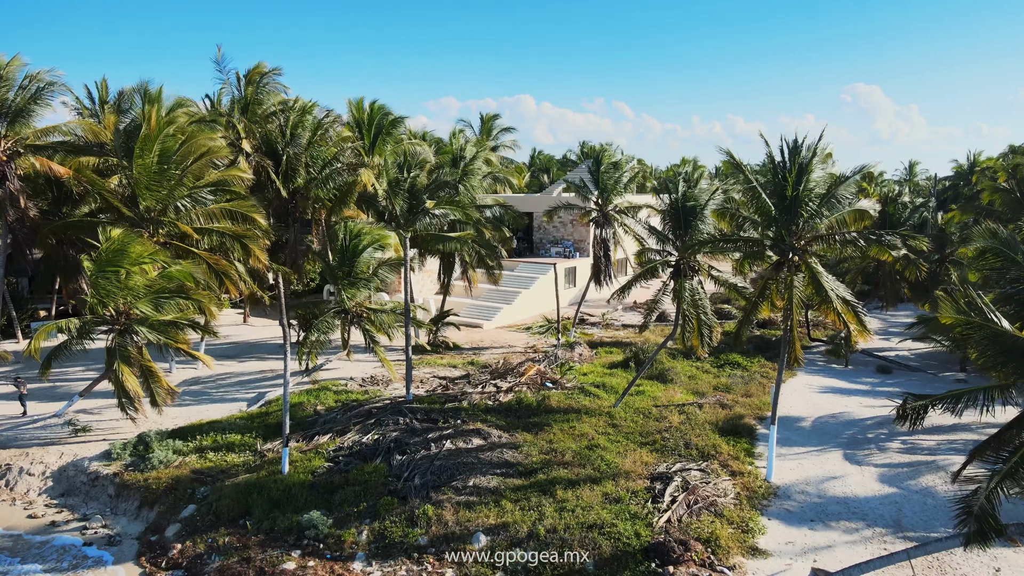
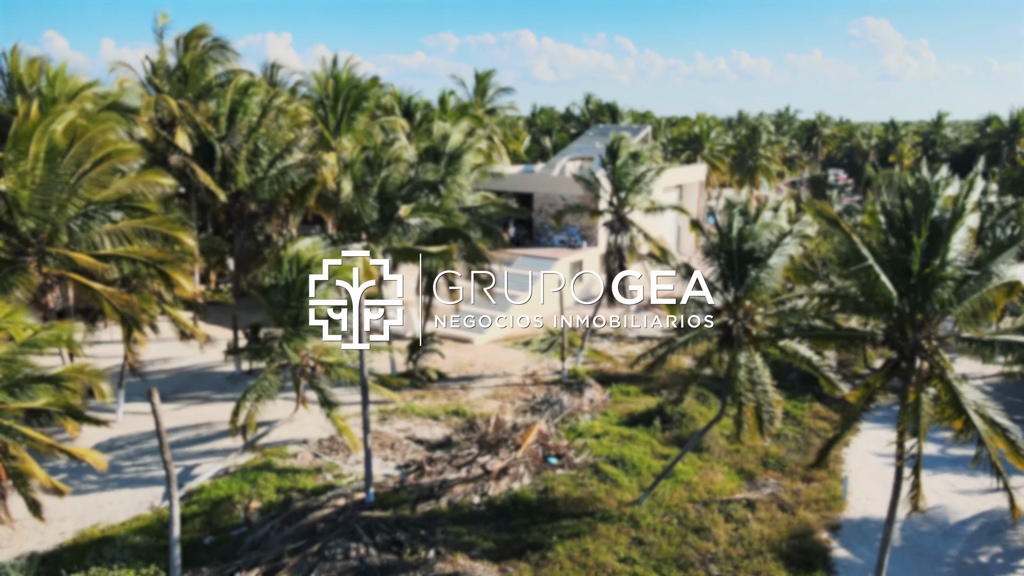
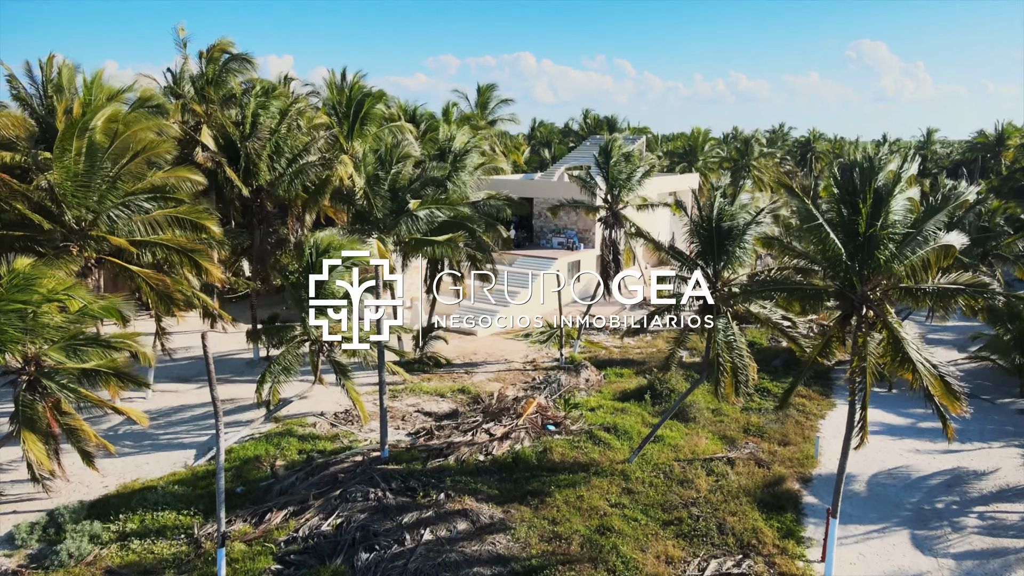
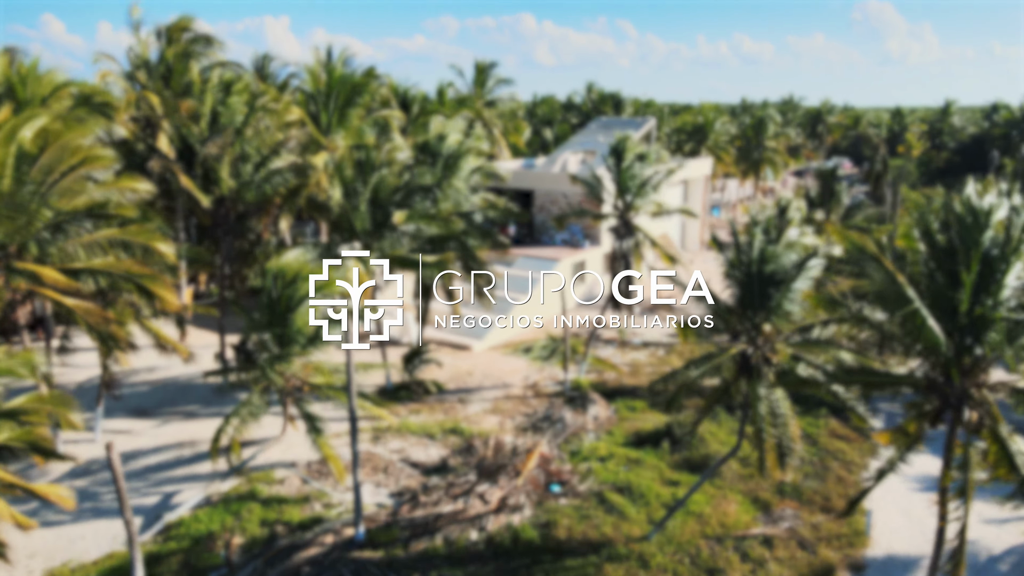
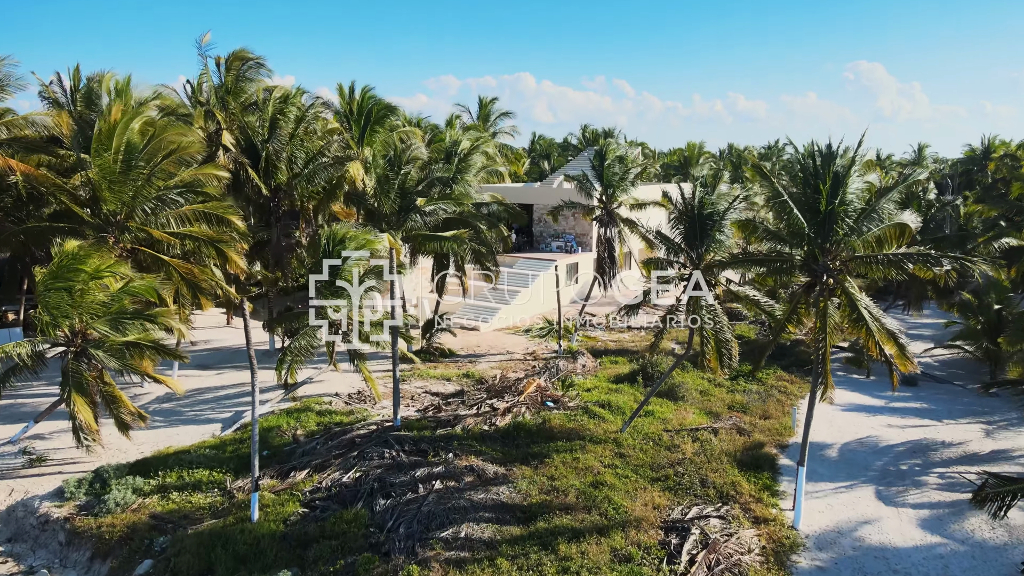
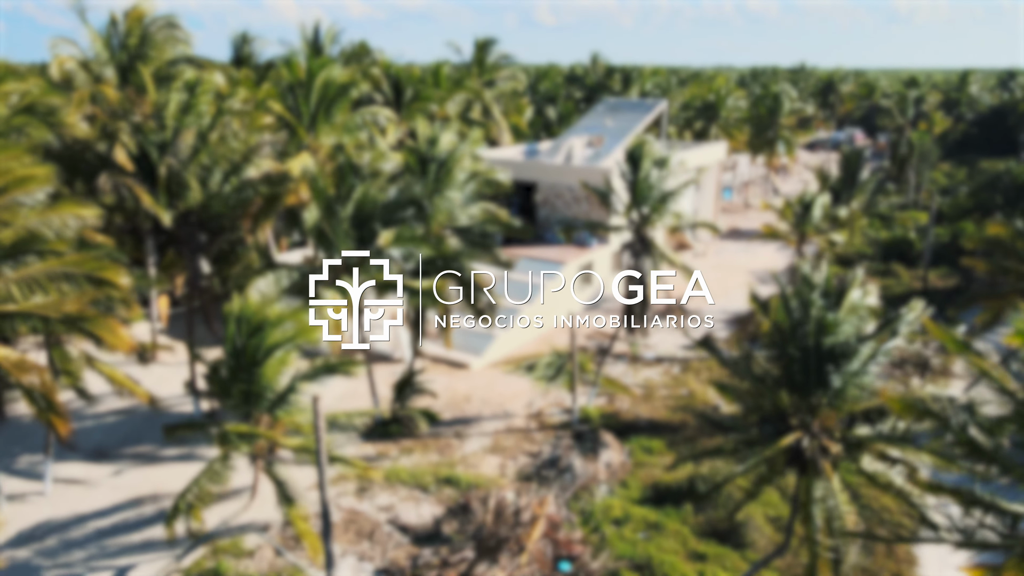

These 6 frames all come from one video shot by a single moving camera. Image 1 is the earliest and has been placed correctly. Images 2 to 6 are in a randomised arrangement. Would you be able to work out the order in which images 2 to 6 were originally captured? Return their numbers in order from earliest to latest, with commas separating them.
5, 3, 2, 4, 6
